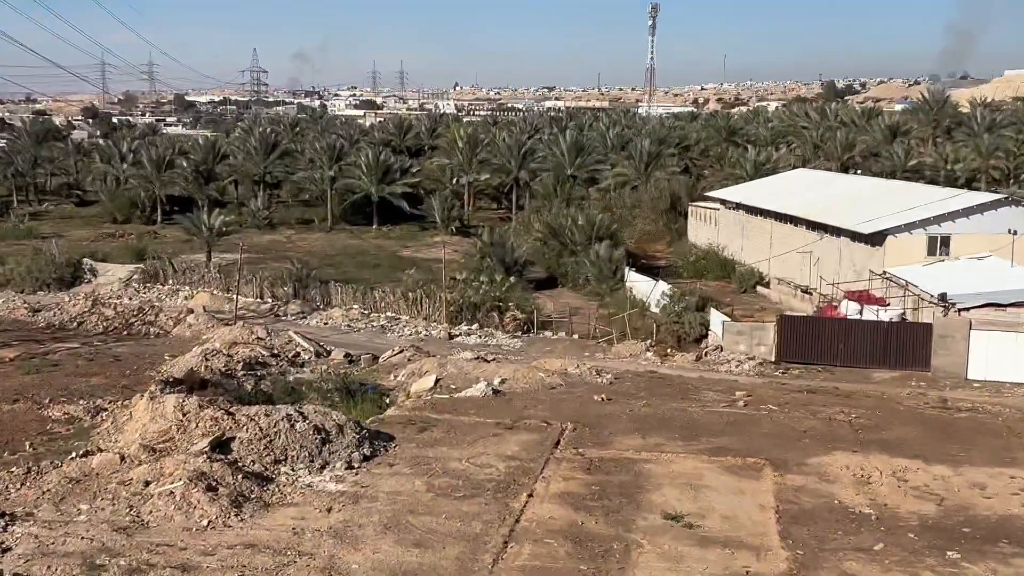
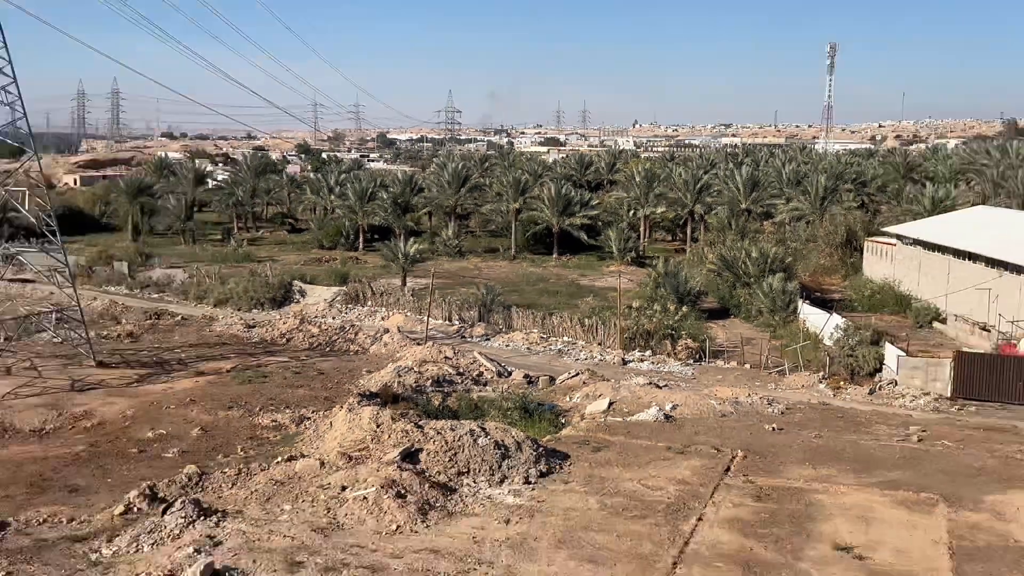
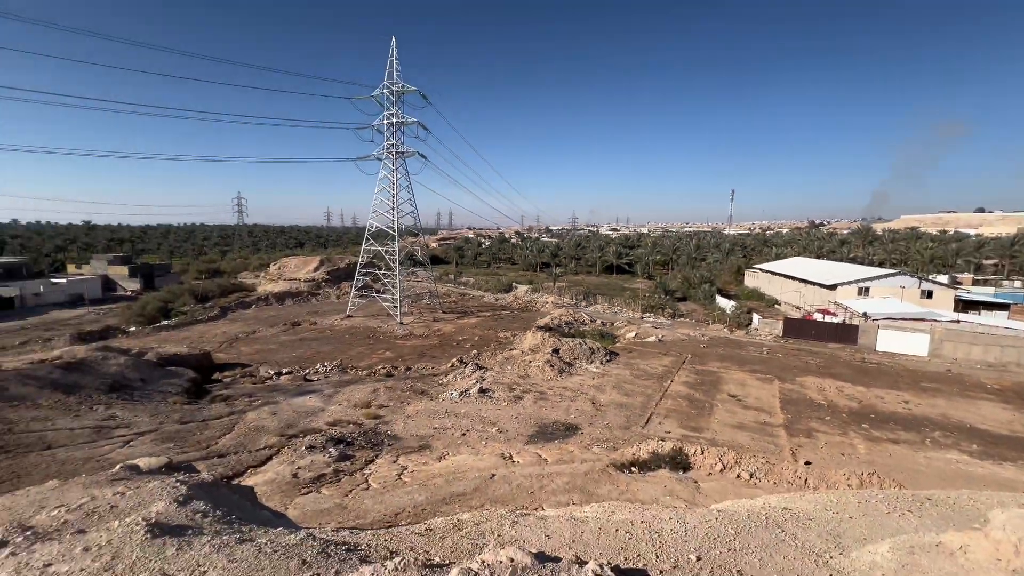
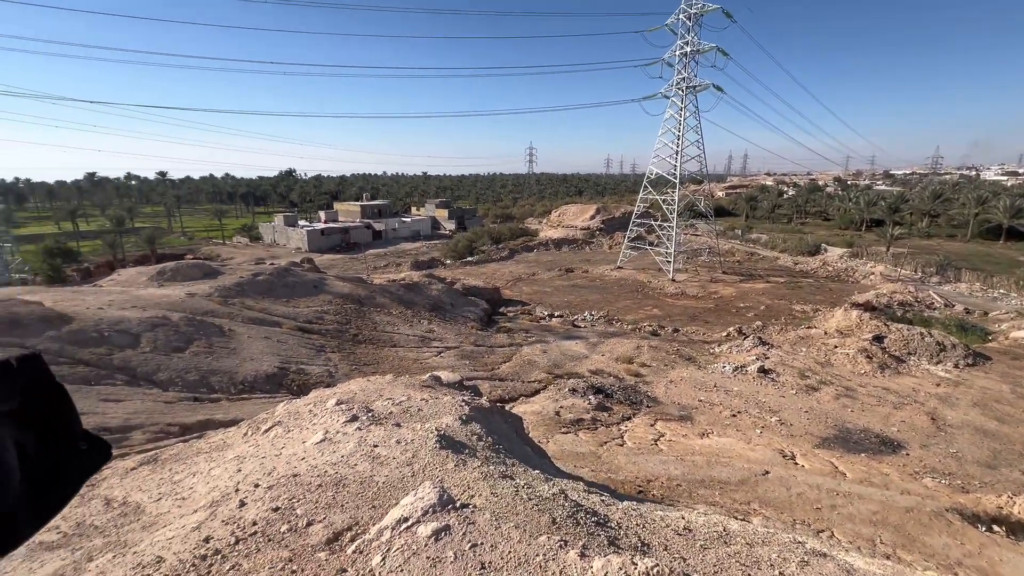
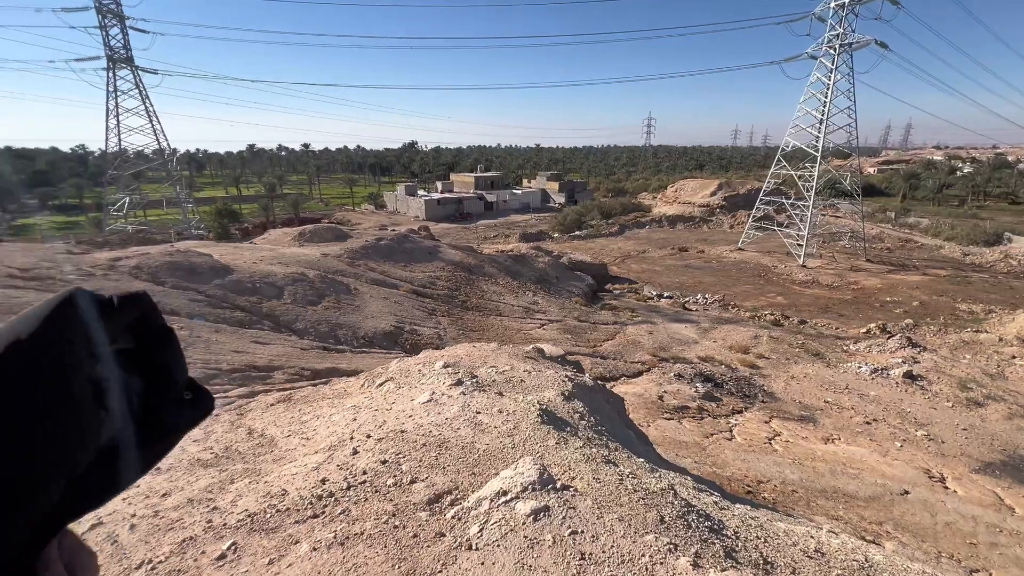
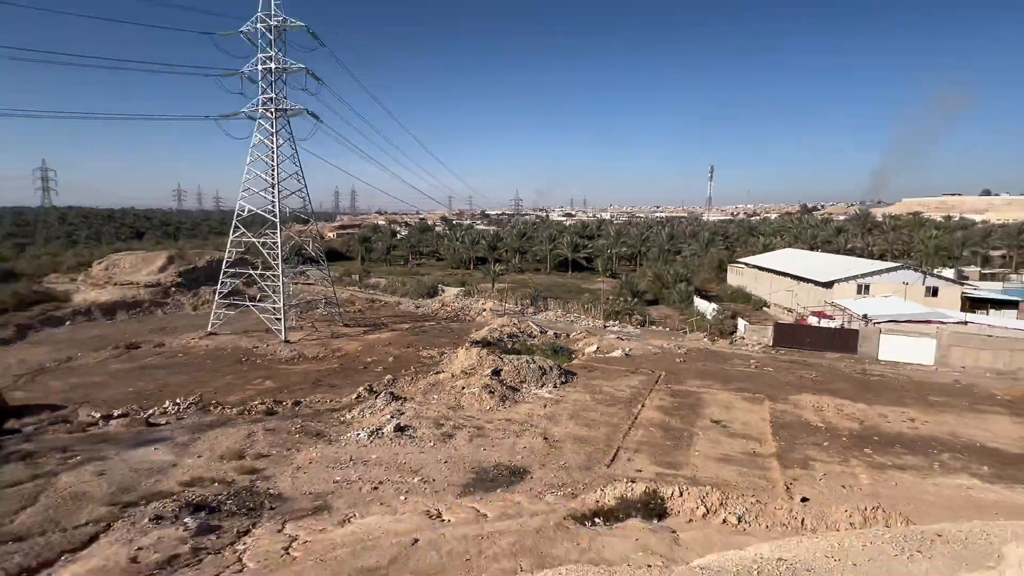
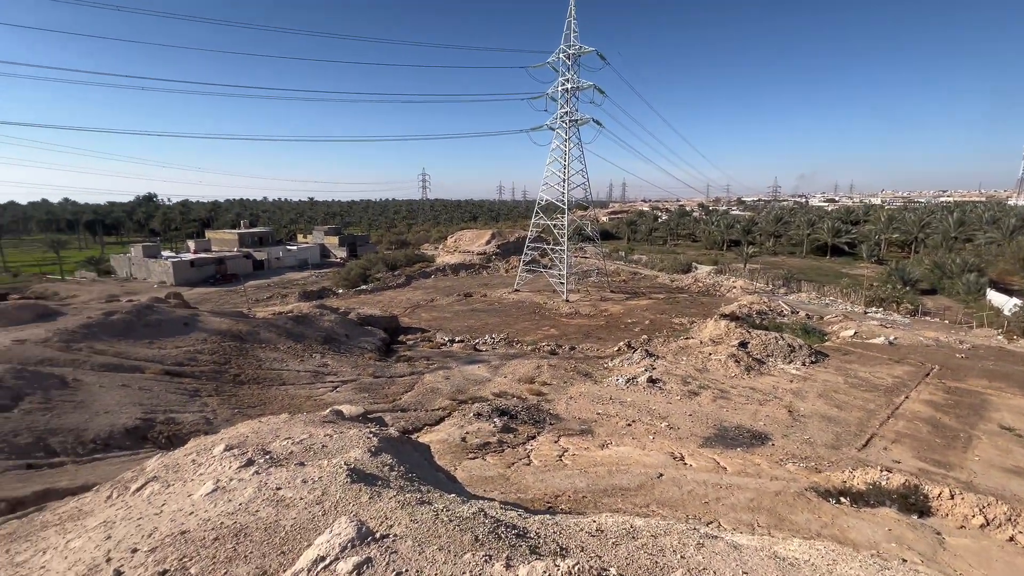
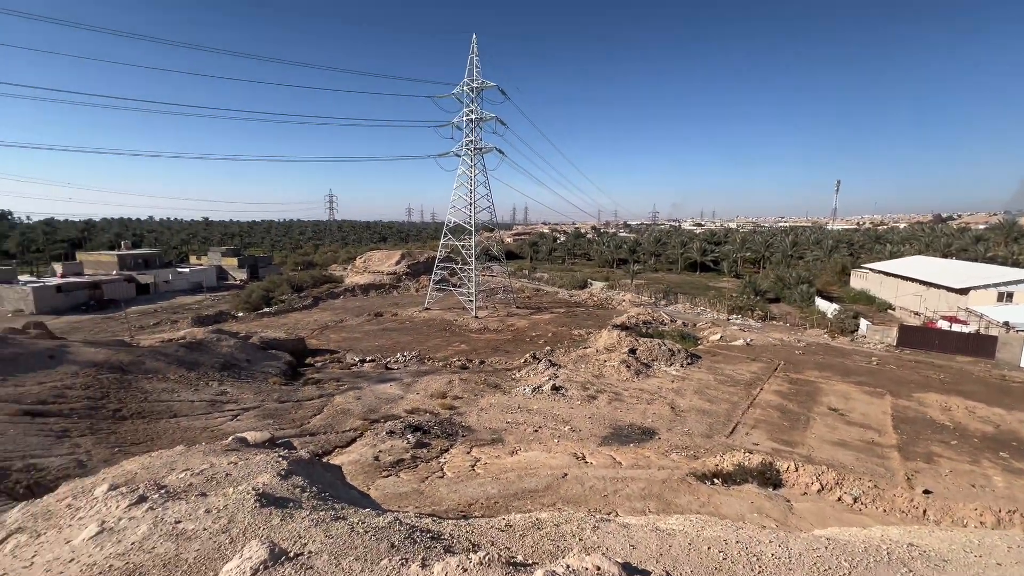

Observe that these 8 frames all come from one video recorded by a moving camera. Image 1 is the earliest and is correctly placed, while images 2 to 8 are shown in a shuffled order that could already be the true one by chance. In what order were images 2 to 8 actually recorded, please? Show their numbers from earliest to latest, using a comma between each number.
2, 6, 3, 8, 7, 4, 5
